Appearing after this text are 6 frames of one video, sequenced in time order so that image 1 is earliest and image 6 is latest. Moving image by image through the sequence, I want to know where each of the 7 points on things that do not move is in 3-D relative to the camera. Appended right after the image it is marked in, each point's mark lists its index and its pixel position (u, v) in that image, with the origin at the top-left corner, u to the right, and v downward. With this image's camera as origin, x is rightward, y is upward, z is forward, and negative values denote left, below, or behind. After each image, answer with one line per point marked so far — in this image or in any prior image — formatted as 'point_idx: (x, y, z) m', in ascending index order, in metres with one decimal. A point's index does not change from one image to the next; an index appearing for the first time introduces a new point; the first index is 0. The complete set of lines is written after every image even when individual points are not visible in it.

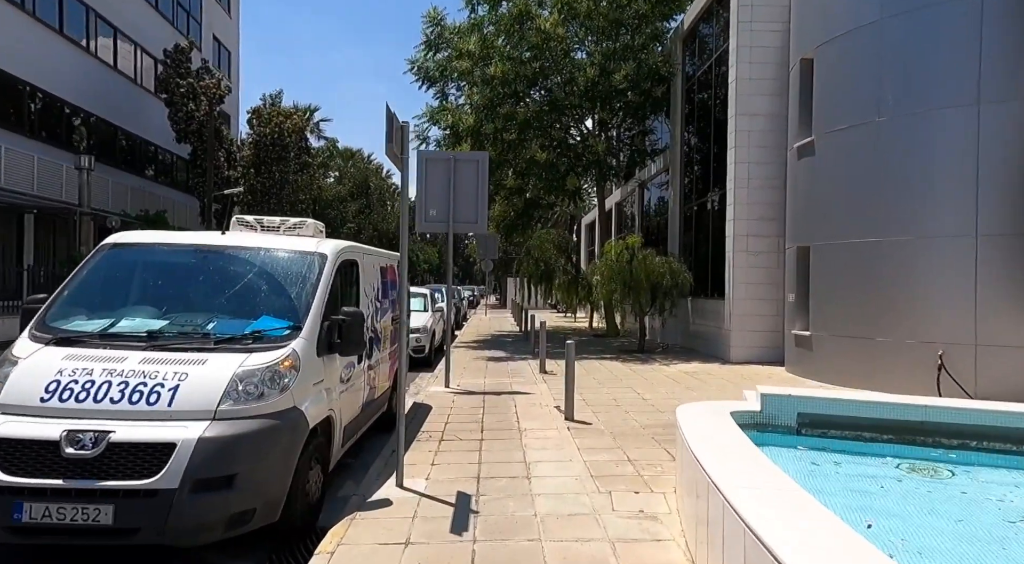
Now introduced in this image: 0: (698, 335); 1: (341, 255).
0: (+4.5, -1.3, +17.0) m
1: (-1.5, +0.2, +6.1) m
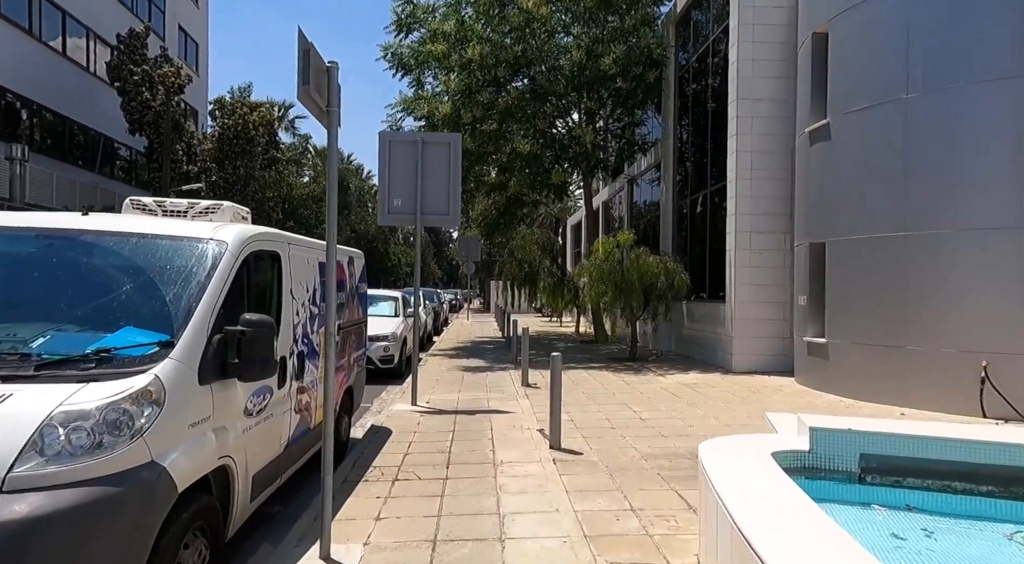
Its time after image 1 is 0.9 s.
0: (+4.1, -1.4, +15.6) m
1: (-1.7, +0.3, +4.6) m
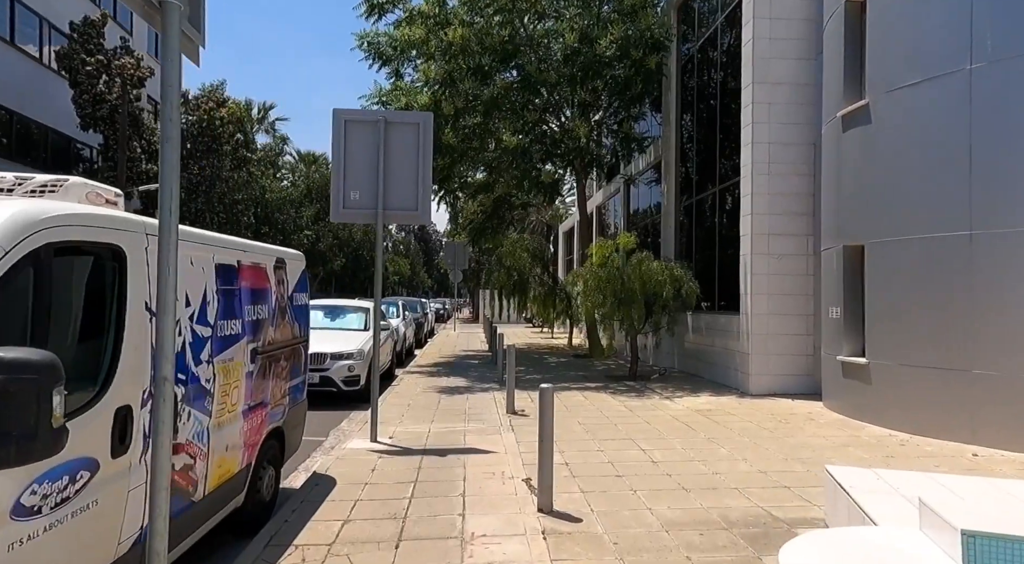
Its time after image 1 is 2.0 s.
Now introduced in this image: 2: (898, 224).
0: (+3.8, -1.5, +13.9) m
1: (-1.9, +0.2, +2.9) m
2: (+4.8, +0.7, +8.6) m
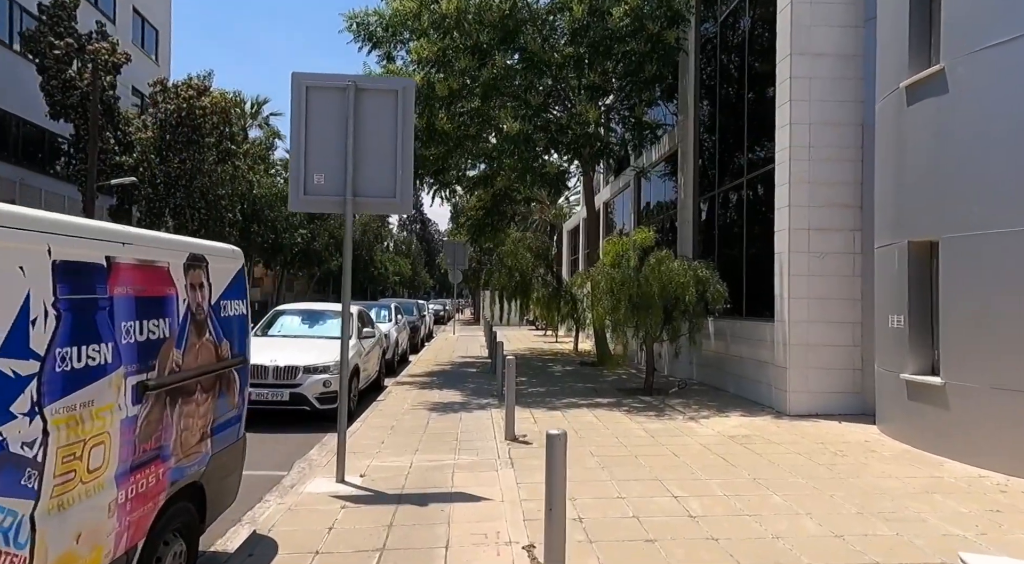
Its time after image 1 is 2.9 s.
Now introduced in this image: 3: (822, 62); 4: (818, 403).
0: (+3.8, -1.6, +12.4) m
1: (-1.9, +0.2, +1.3) m
2: (+4.8, +0.7, +7.1) m
3: (+4.4, +3.1, +9.9) m
4: (+4.3, -1.7, +9.8) m
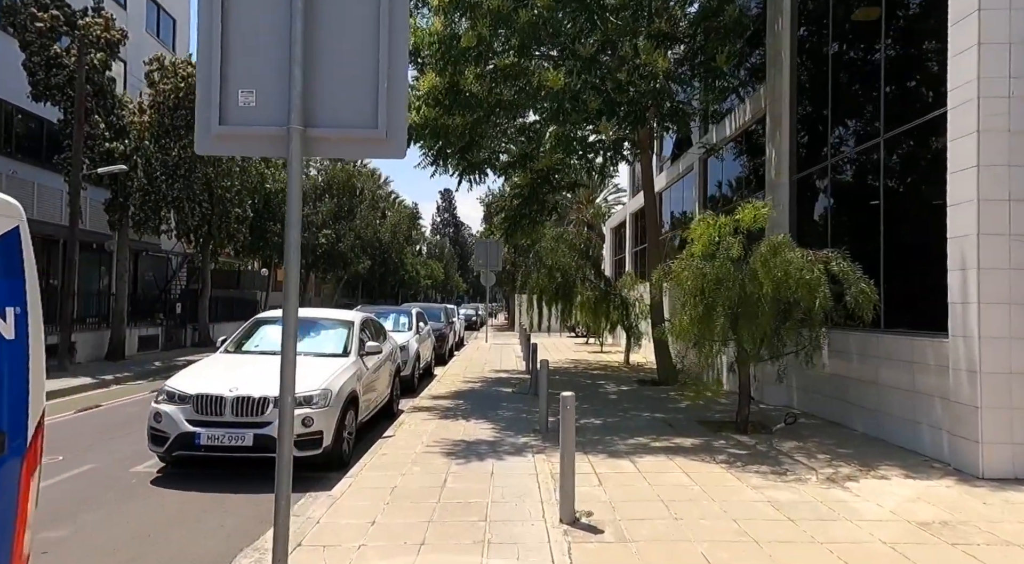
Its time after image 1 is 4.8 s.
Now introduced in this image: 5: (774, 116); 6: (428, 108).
0: (+4.4, -1.6, +9.1) m
1: (-1.8, +0.3, -1.6) m
2: (+5.2, +0.7, +3.8) m
3: (+5.0, +3.2, +6.7) m
4: (+4.8, -1.7, +6.5) m
5: (+4.6, +2.9, +12.3) m
6: (-1.5, +3.1, +12.6) m
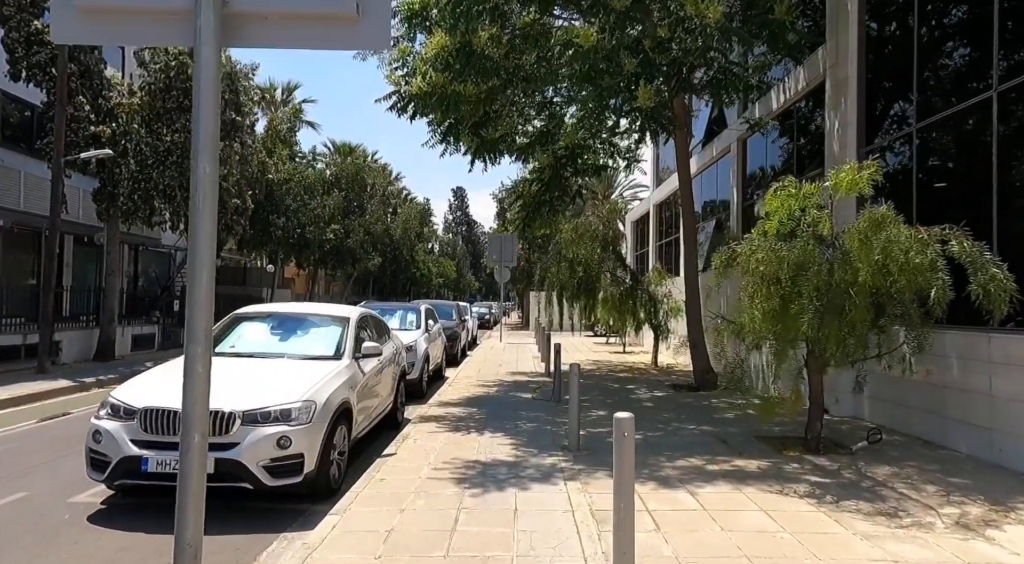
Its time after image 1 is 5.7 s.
0: (+4.7, -1.4, +7.5) m
1: (-1.7, +0.4, -3.1) m
2: (+5.3, +0.9, +2.2) m
3: (+5.2, +3.3, +5.1) m
4: (+5.1, -1.5, +4.9) m
5: (+4.9, +3.1, +10.6) m
6: (-1.2, +3.3, +11.0) m
